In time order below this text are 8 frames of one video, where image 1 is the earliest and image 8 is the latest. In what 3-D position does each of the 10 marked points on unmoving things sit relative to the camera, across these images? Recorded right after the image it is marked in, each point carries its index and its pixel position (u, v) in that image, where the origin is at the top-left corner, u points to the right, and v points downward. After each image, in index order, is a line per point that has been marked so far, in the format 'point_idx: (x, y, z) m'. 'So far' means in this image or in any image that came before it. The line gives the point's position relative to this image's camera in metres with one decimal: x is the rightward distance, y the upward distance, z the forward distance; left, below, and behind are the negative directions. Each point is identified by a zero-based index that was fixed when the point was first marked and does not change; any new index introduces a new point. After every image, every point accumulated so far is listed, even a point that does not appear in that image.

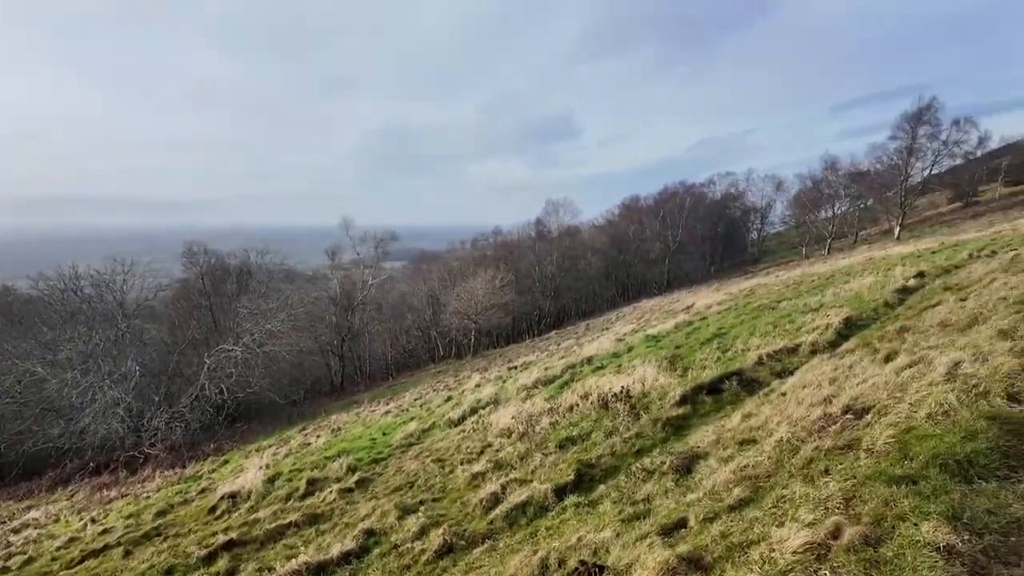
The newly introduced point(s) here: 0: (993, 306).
0: (+6.6, -0.3, +8.2) m
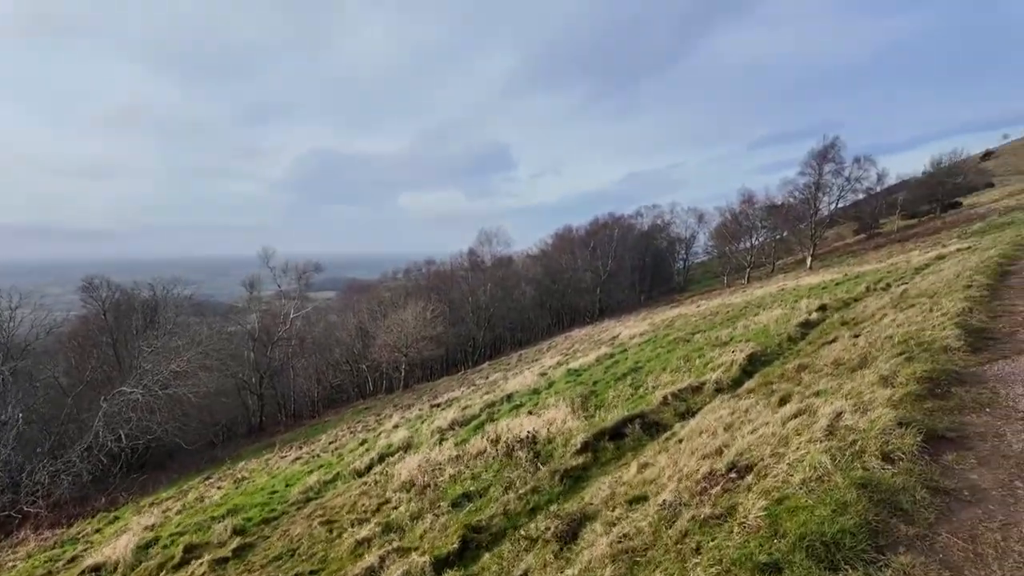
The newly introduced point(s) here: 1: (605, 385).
0: (+5.1, -0.8, +8.3) m
1: (+2.4, -2.5, +15.2) m
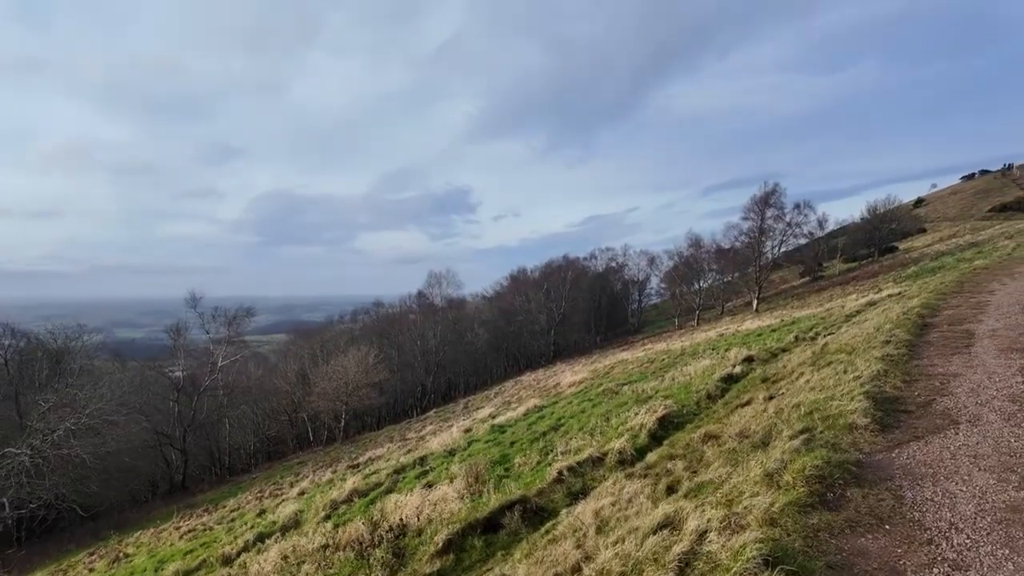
0: (+3.4, -1.5, +7.2) m
1: (+0.2, -3.7, +13.8) m
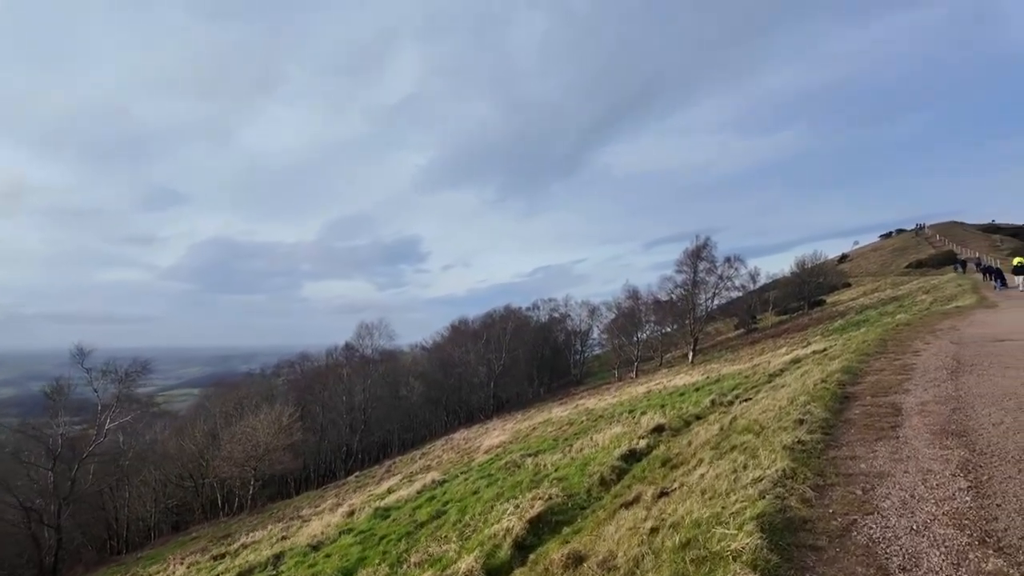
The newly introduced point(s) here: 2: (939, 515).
0: (+1.3, -2.2, +5.1) m
1: (-2.5, -4.9, +11.2) m
2: (+3.4, -1.8, +4.6) m
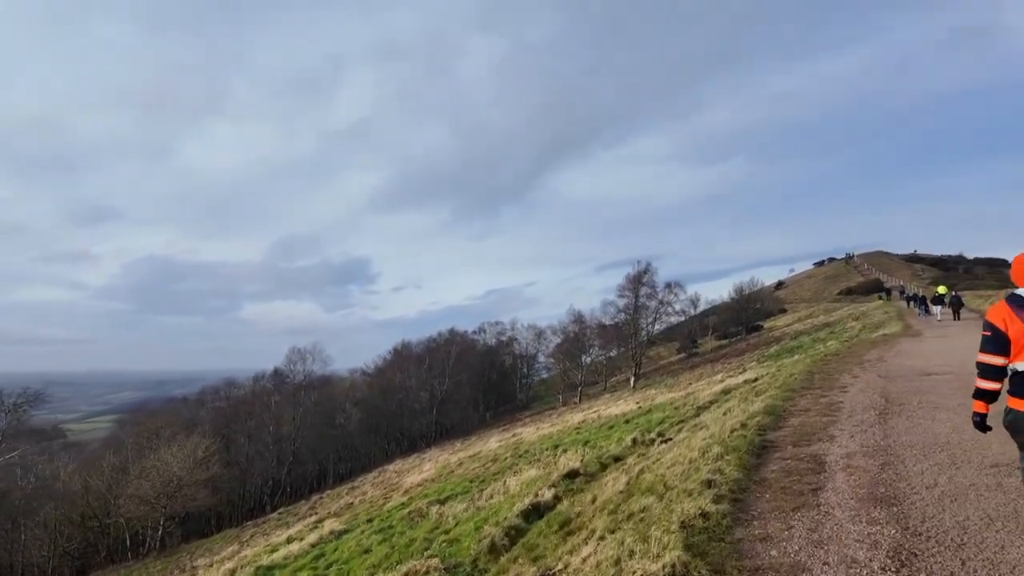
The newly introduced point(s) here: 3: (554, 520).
0: (-0.1, -2.4, +3.7) m
1: (-4.4, -5.3, +9.3) m
2: (+2.0, -2.0, +3.4) m
3: (+0.6, -3.3, +8.4) m
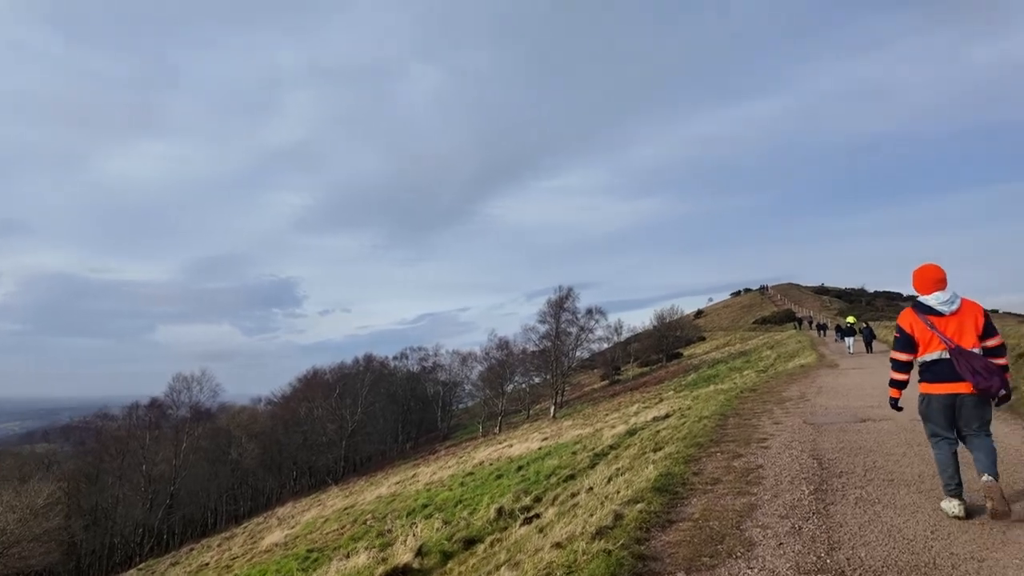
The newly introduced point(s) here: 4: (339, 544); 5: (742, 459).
0: (-1.9, -2.3, +0.1) m
1: (-6.9, -5.4, +5.1) m
2: (+0.2, -1.9, +0.1) m
3: (-1.8, -3.4, +4.9) m
4: (-3.9, -5.9, +13.6) m
5: (+3.2, -2.3, +8.1) m
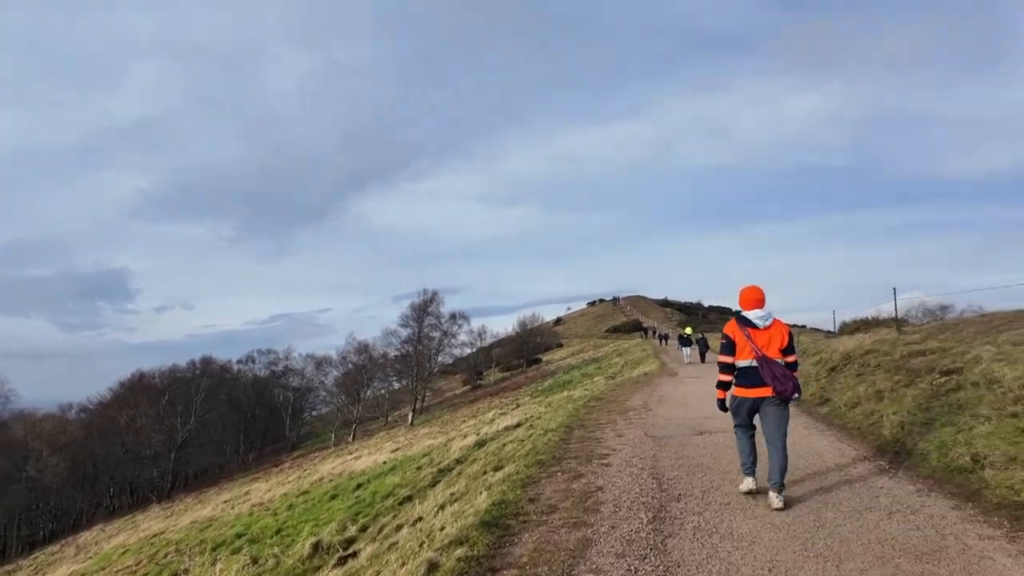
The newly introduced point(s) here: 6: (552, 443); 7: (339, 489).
0: (-2.2, -2.2, -1.4) m
1: (-8.3, -5.0, +2.3) m
2: (-0.2, -1.9, -1.0) m
3: (-3.2, -3.3, +3.2) m
4: (-7.4, -5.7, +11.2) m
5: (+0.9, -2.4, +7.5) m
6: (+0.7, -2.7, +10.1) m
7: (-4.9, -5.8, +17.0) m
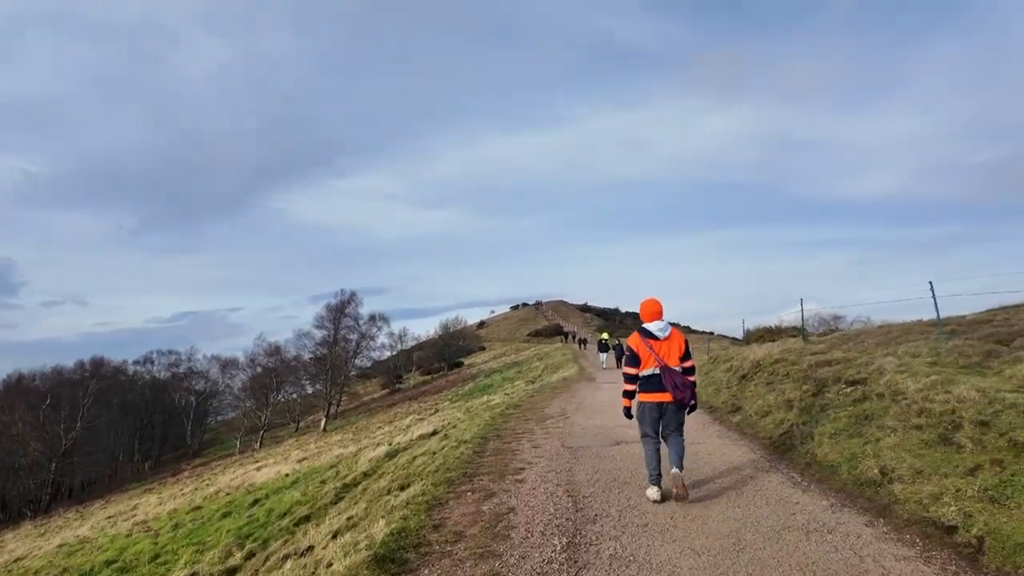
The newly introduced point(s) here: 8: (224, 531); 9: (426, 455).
0: (-2.2, -2.1, -2.3) m
1: (-8.7, -4.8, +0.6) m
2: (-0.2, -1.9, -1.6) m
3: (-3.8, -3.2, +2.2) m
4: (-9.0, -5.6, +9.5) m
5: (-0.2, -2.5, +6.9) m
6: (-0.8, -2.7, +9.5) m
7: (-7.3, -5.7, +15.6) m
8: (-5.4, -4.7, +11.4) m
9: (-1.7, -3.3, +11.6) m
